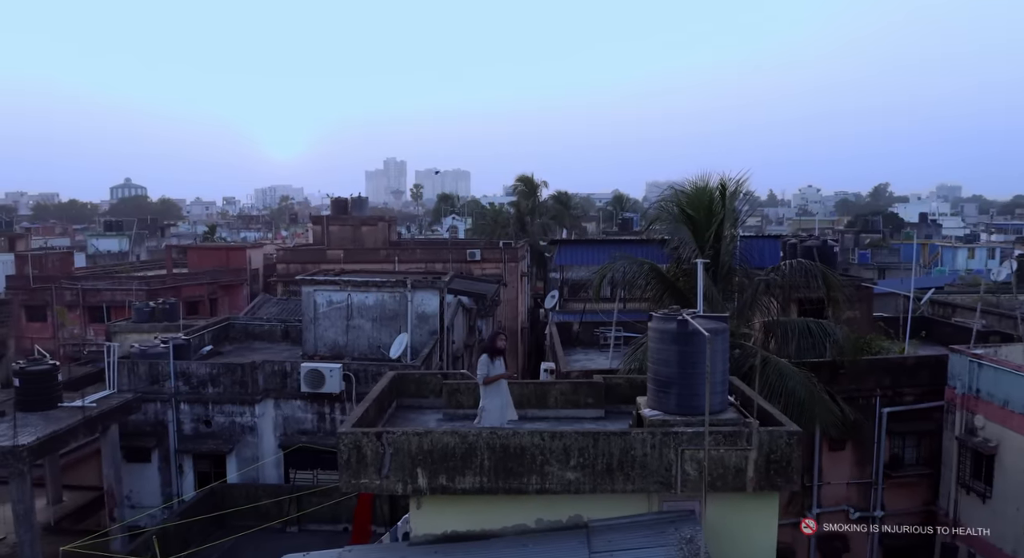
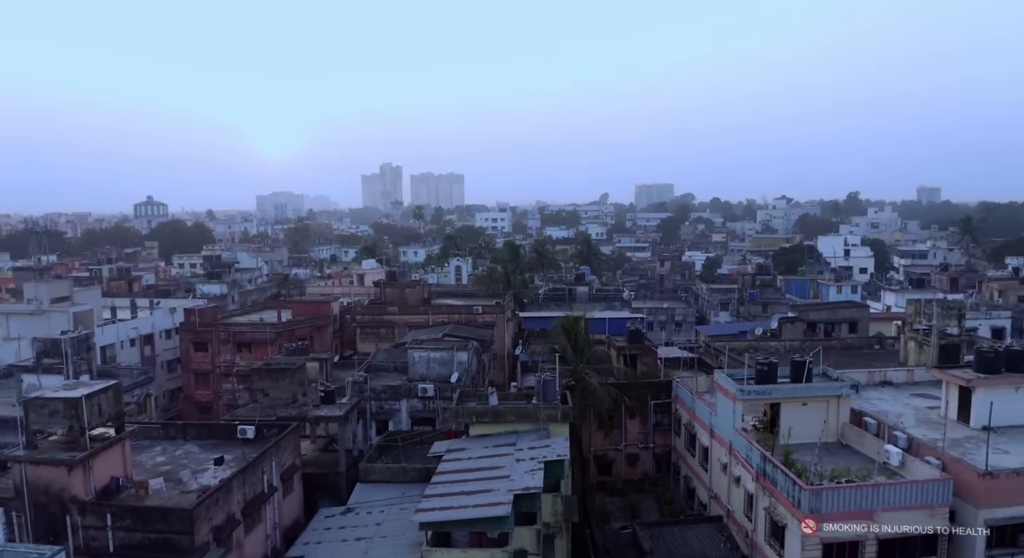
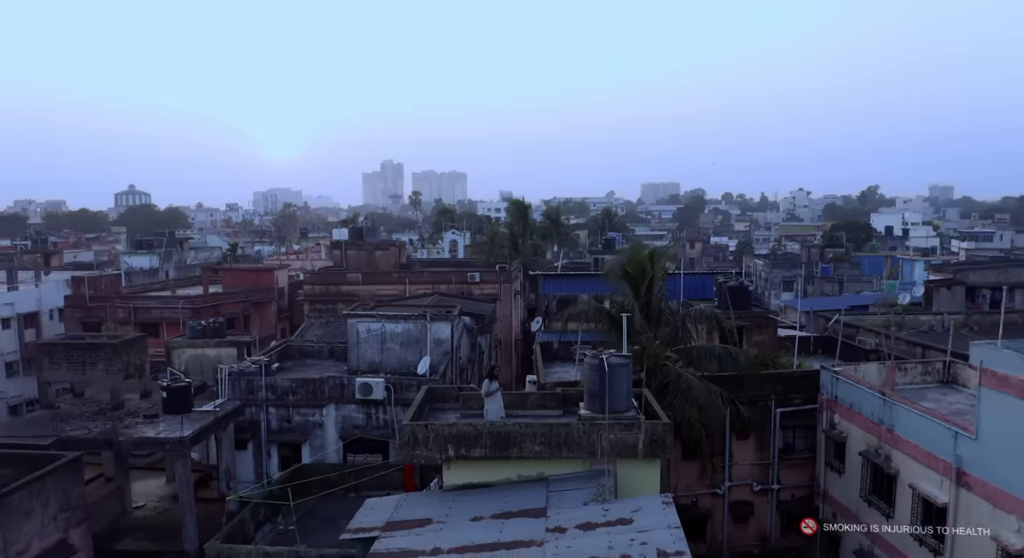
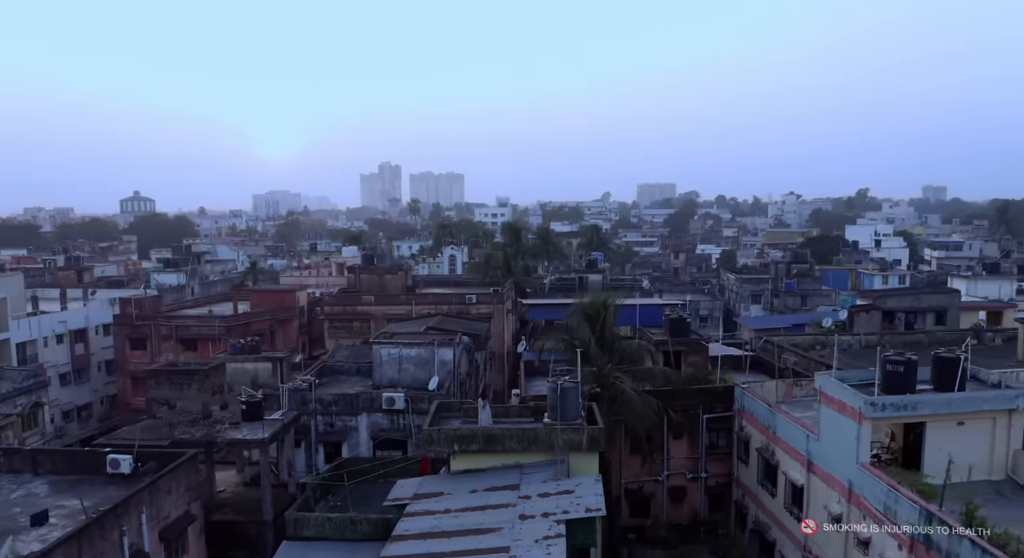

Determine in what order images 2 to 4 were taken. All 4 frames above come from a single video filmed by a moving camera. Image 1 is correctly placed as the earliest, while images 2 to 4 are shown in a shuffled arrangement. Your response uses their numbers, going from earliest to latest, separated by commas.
3, 4, 2
